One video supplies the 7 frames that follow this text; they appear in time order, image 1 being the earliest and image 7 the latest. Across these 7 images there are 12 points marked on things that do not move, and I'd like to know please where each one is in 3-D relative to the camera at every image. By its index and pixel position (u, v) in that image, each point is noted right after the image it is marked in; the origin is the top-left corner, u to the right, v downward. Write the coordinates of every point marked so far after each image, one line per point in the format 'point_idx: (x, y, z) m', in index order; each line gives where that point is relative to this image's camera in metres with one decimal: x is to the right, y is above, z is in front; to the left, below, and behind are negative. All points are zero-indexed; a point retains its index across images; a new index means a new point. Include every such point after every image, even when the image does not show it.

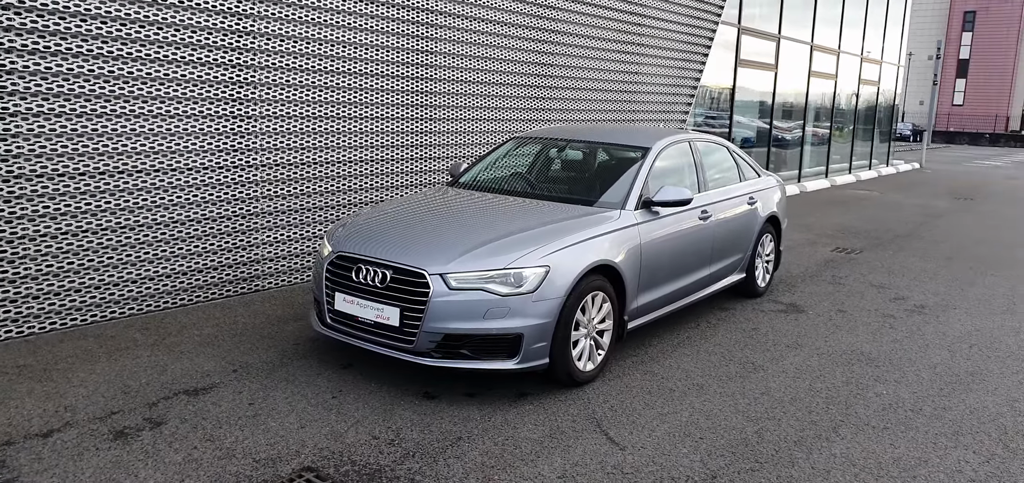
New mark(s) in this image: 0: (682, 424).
0: (+0.8, -0.9, +3.7) m
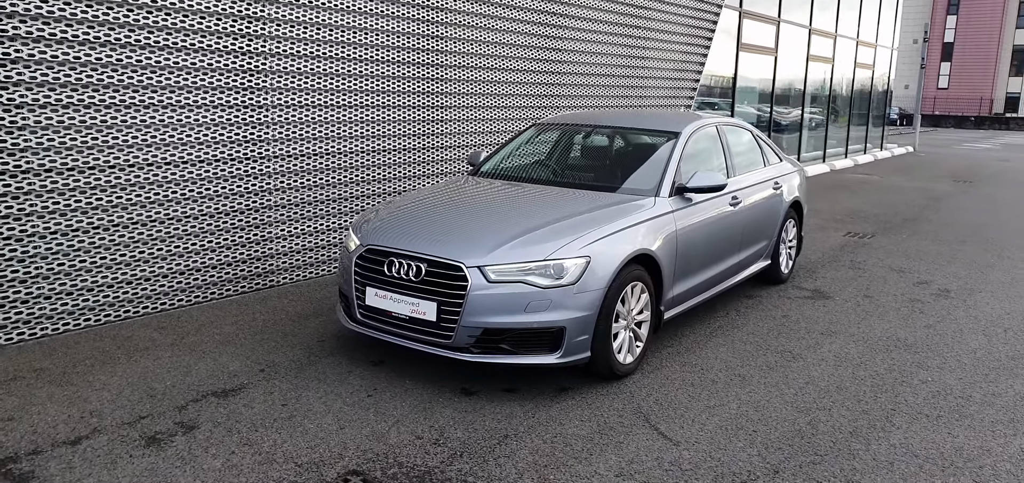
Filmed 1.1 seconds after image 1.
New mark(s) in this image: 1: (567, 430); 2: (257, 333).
0: (+1.0, -0.8, +3.6) m
1: (+0.2, -0.8, +3.4) m
2: (-1.5, -0.5, +4.5) m
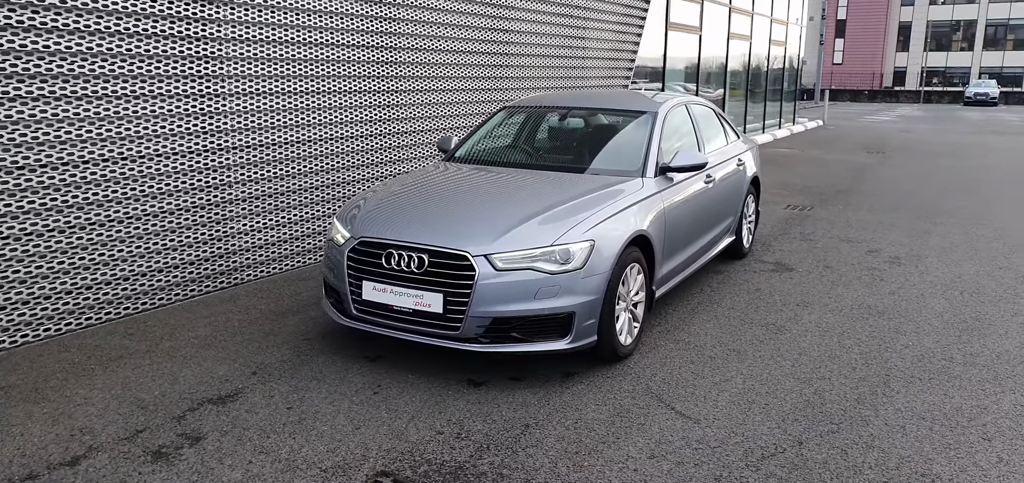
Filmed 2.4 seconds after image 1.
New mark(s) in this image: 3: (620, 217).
0: (+1.1, -0.7, +3.6) m
1: (+0.3, -0.8, +3.4) m
2: (-1.5, -0.5, +4.3) m
3: (+0.6, +0.1, +3.9) m
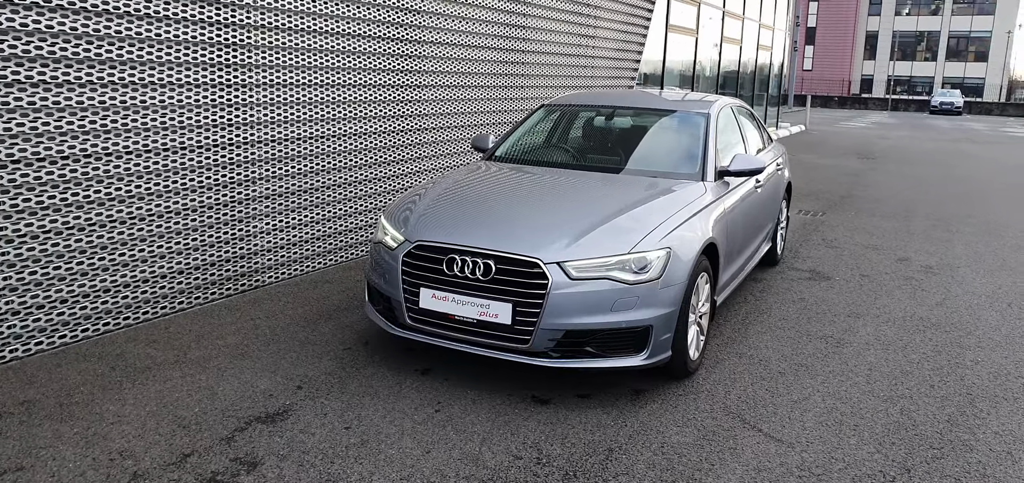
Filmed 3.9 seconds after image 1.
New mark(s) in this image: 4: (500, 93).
0: (+1.4, -0.7, +3.4) m
1: (+0.6, -0.8, +3.1) m
2: (-1.3, -0.5, +4.0) m
3: (+0.9, +0.1, +3.7) m
4: (-0.1, +1.5, +7.8) m
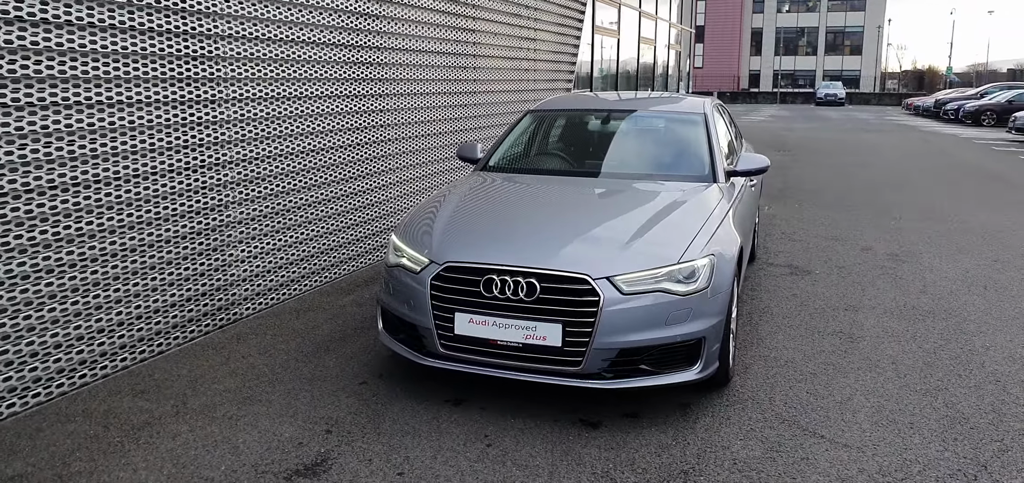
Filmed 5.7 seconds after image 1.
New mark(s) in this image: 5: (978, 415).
0: (+1.6, -0.7, +3.4) m
1: (+0.9, -0.8, +3.0) m
2: (-1.1, -0.7, +3.6) m
3: (+1.0, +0.1, +3.6) m
4: (-0.6, +1.4, +7.6) m
5: (+2.0, -0.7, +3.3) m
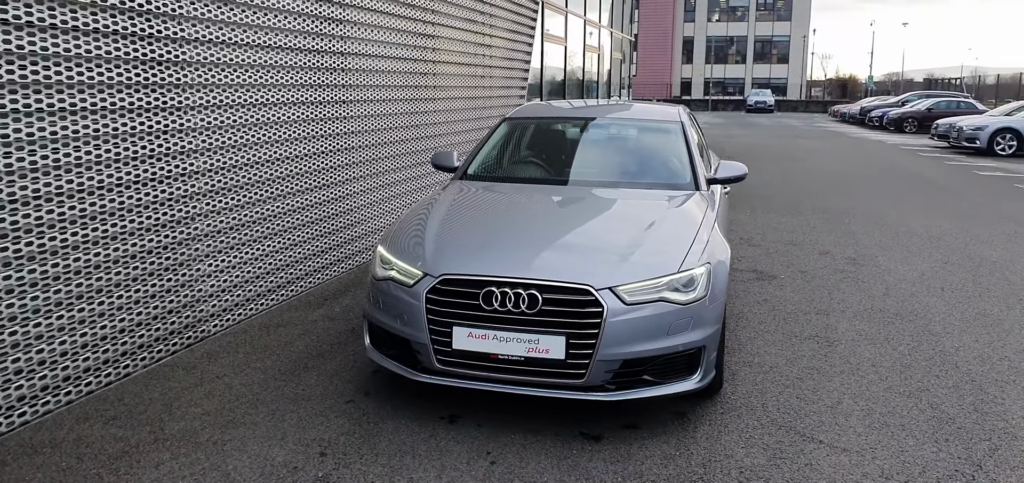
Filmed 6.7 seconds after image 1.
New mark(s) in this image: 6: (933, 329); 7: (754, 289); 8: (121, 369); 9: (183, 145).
0: (+1.6, -0.8, +3.4) m
1: (+0.9, -0.9, +3.0) m
2: (-1.1, -0.7, +3.5) m
3: (+0.9, 0.0, +3.6) m
4: (-0.9, +1.3, +7.5) m
5: (+2.0, -0.8, +3.4) m
6: (+2.5, -0.5, +4.6) m
7: (+1.8, -0.3, +5.6) m
8: (-2.0, -0.6, +3.9) m
9: (-1.8, +0.5, +4.3) m
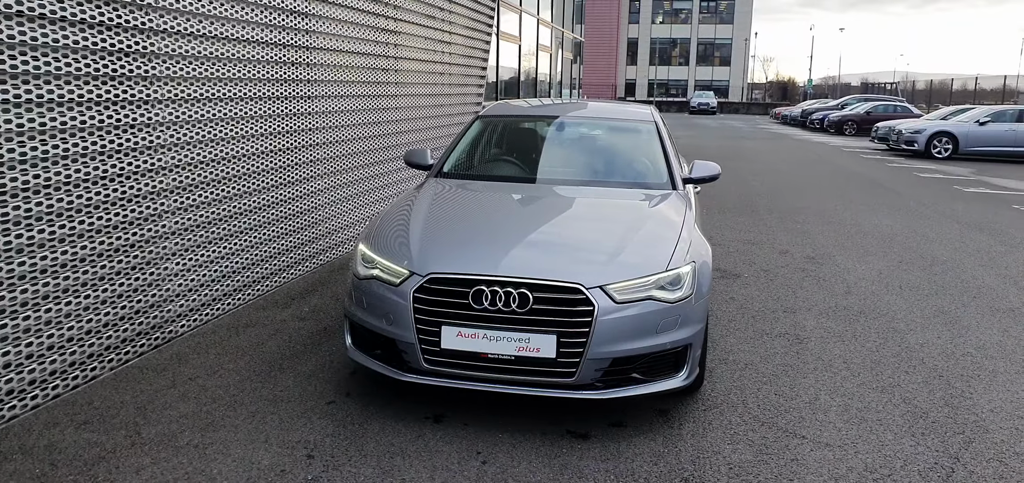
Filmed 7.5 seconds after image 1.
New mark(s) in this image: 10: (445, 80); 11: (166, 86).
0: (+1.5, -0.8, +3.5) m
1: (+0.9, -0.8, +3.0) m
2: (-1.2, -0.7, +3.4) m
3: (+0.9, 0.0, +3.6) m
4: (-1.3, +1.3, +7.4) m
5: (+1.9, -0.8, +3.5) m
6: (+2.4, -0.5, +4.8) m
7: (+1.6, -0.3, +5.7) m
8: (-2.1, -0.6, +3.7) m
9: (-2.0, +0.5, +4.1) m
10: (-0.8, +2.0, +9.5) m
11: (-1.9, +0.9, +4.3) m
